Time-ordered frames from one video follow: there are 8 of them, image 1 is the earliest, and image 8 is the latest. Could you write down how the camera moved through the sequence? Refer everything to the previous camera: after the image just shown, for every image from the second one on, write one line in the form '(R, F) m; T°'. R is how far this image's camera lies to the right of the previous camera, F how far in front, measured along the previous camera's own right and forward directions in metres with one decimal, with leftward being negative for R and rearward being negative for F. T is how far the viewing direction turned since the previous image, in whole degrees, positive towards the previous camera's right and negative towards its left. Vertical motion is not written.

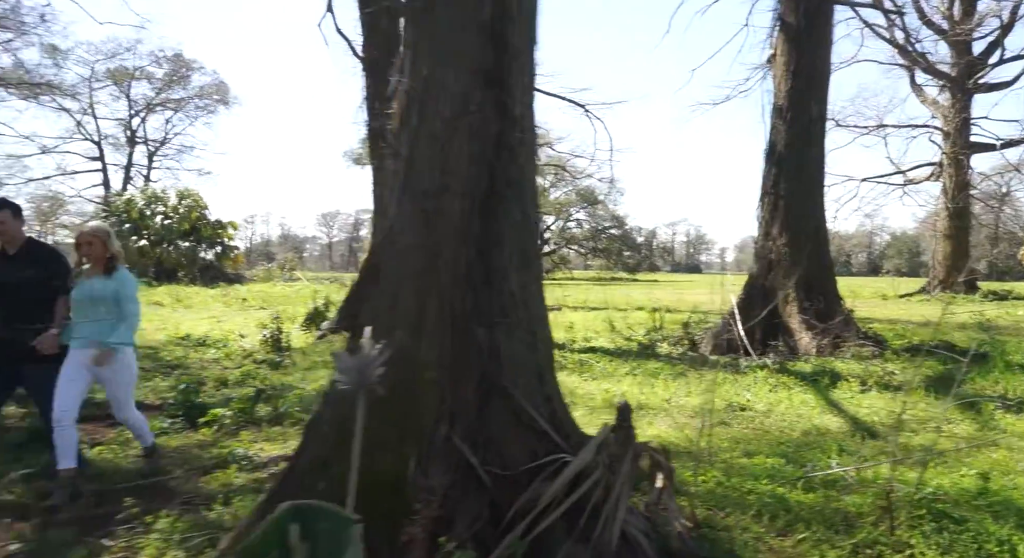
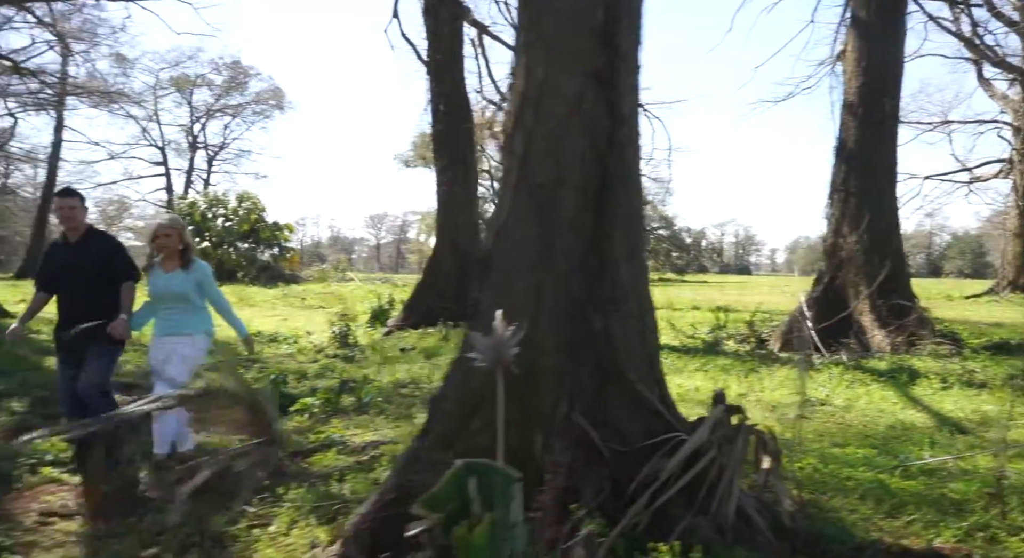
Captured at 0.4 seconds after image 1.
(-0.3, -0.2) m; -4°
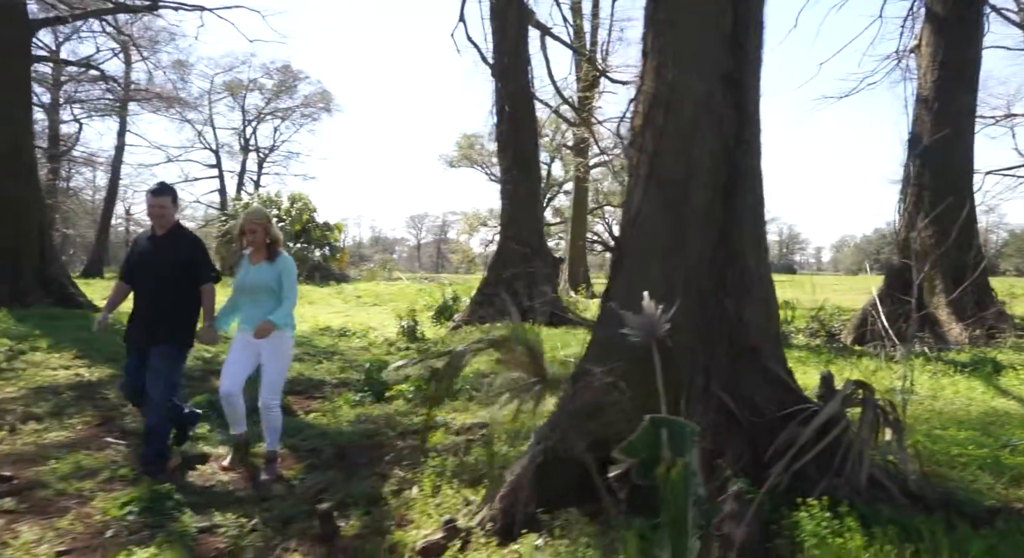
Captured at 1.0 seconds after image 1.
(-0.5, -0.3) m; -3°
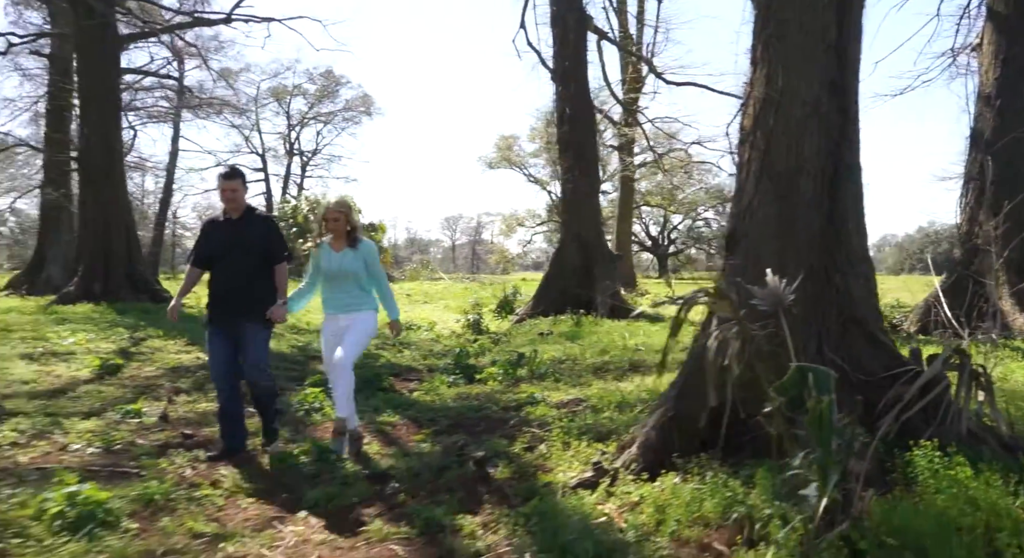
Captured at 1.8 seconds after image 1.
(-0.5, -0.6) m; -3°
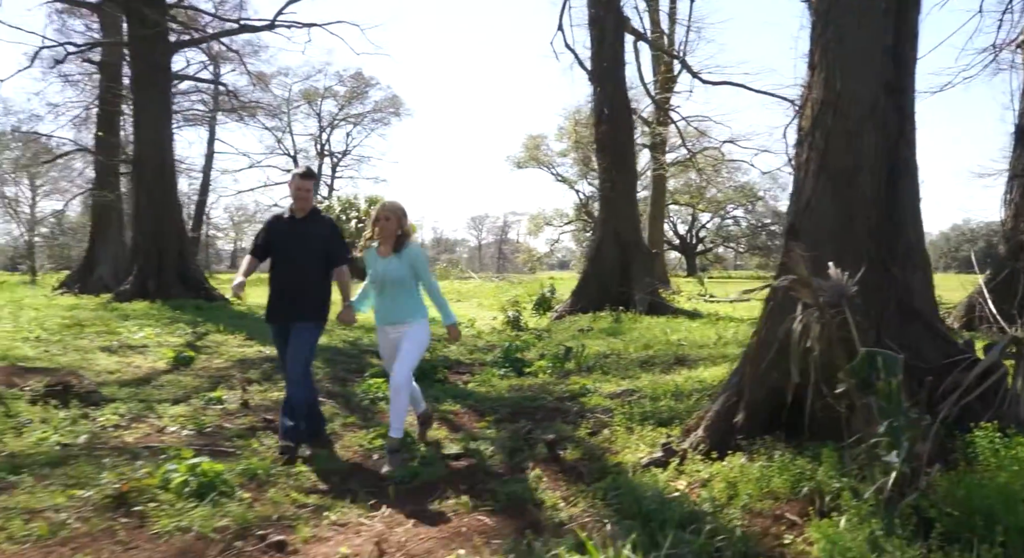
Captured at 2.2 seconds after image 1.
(-0.3, -0.3) m; -2°
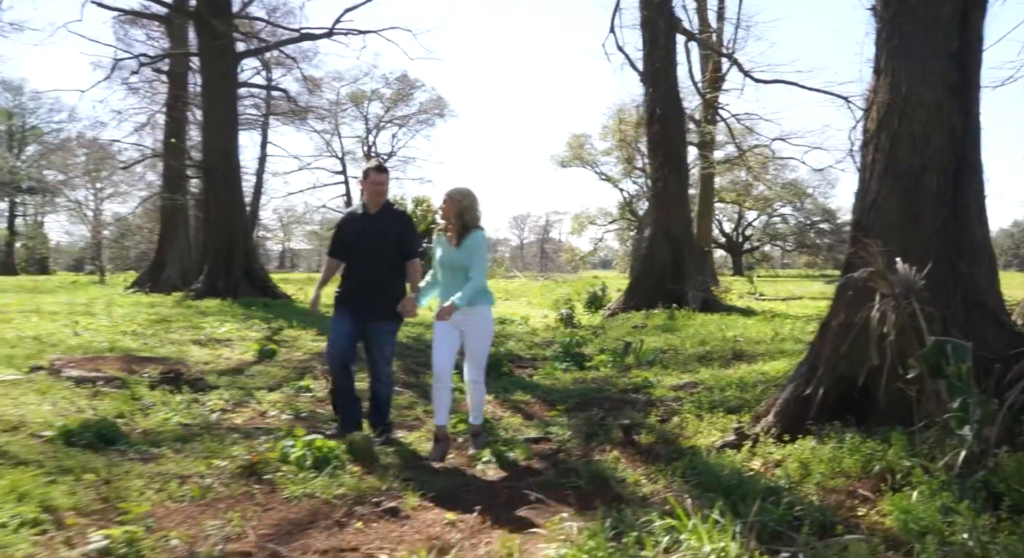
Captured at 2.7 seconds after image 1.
(-0.2, -0.3) m; -3°
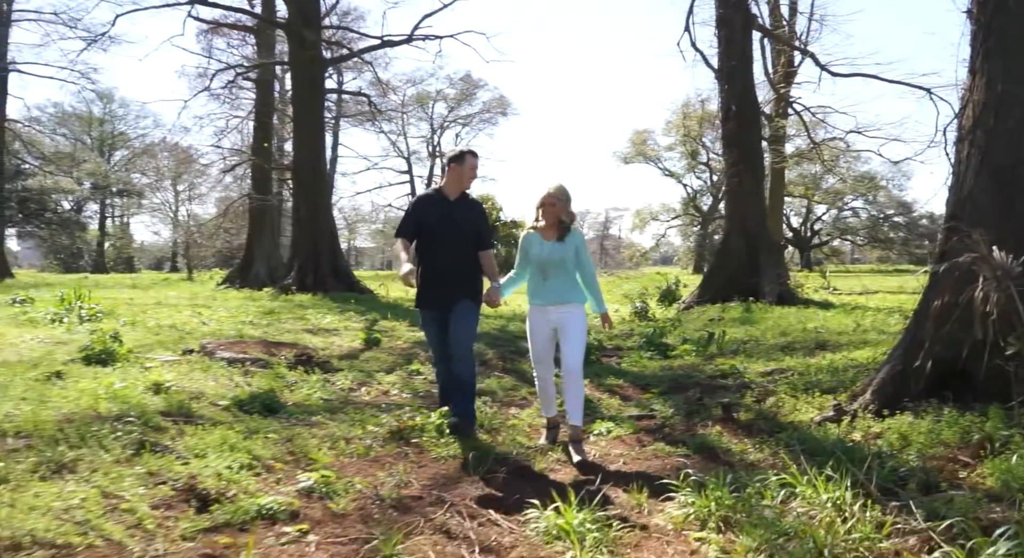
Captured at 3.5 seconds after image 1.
(-0.3, -0.5) m; -4°
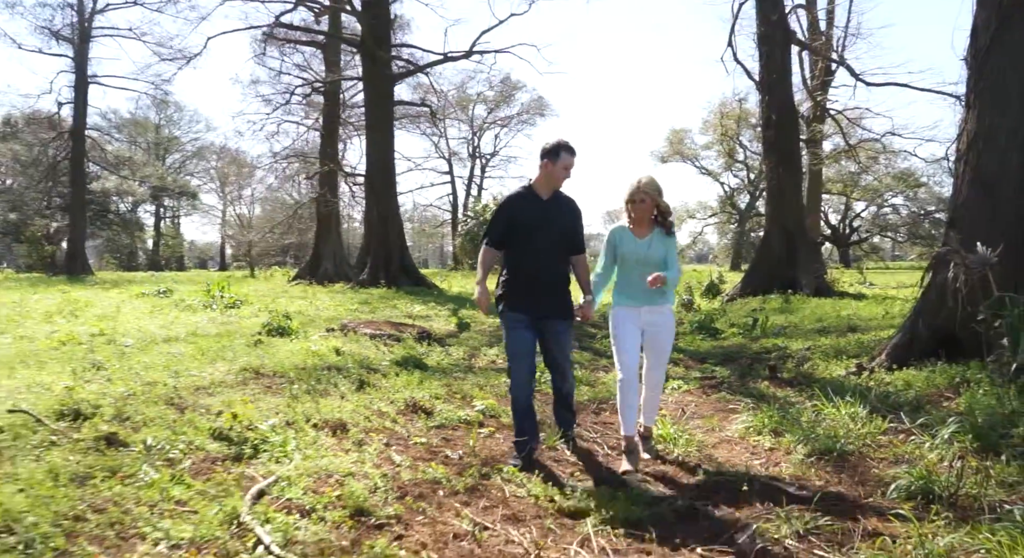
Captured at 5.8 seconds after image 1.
(-0.5, -1.5) m; -2°
